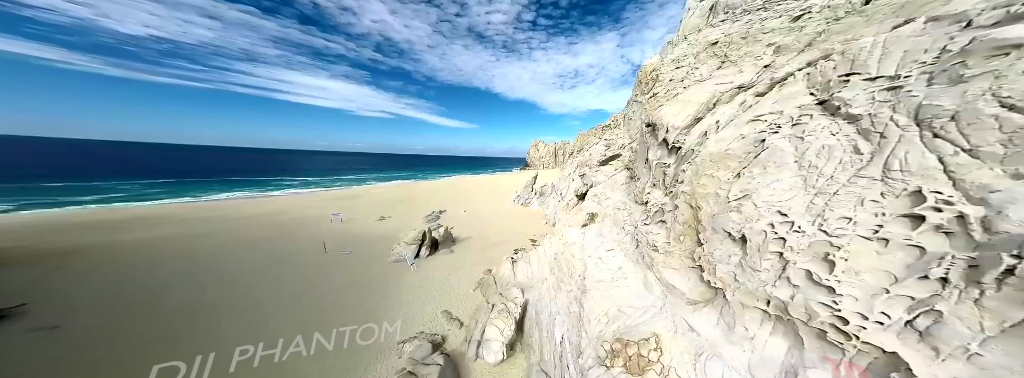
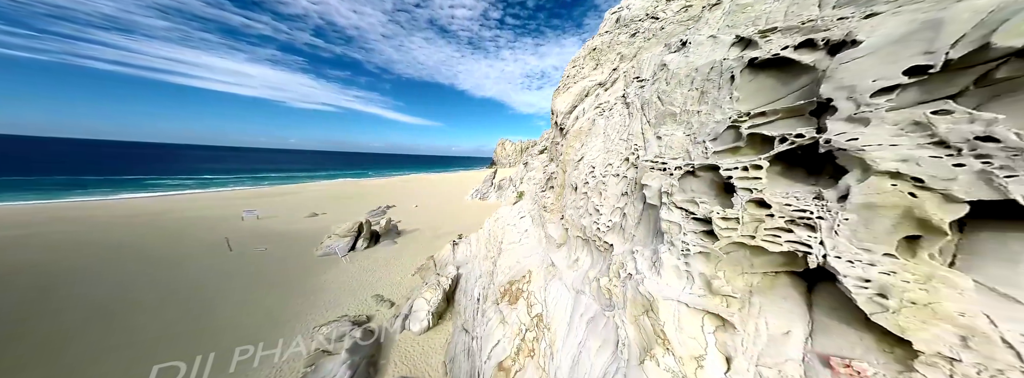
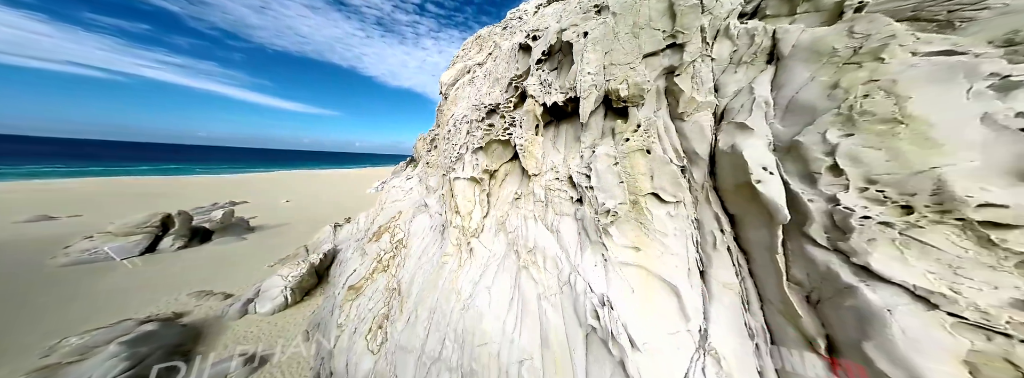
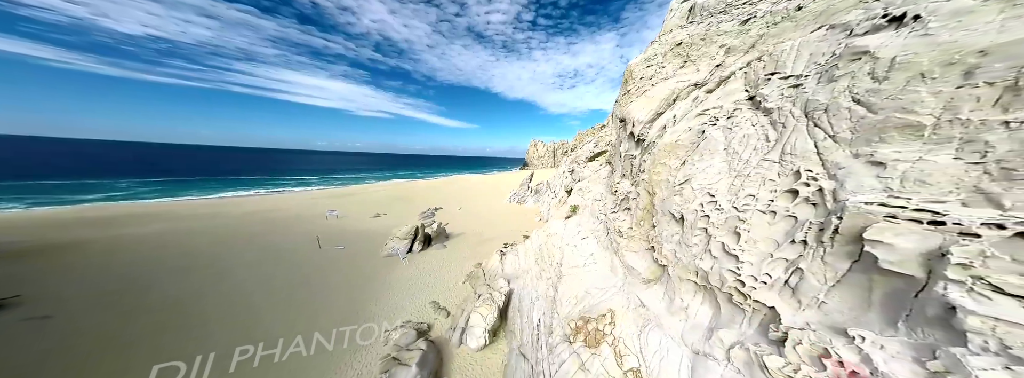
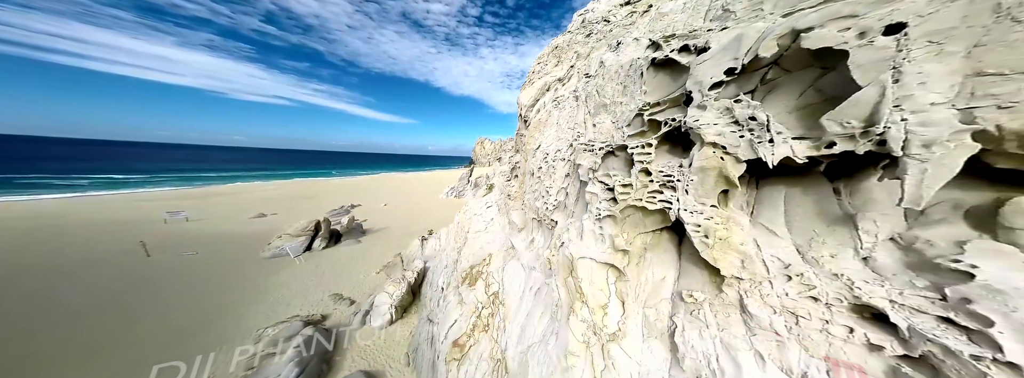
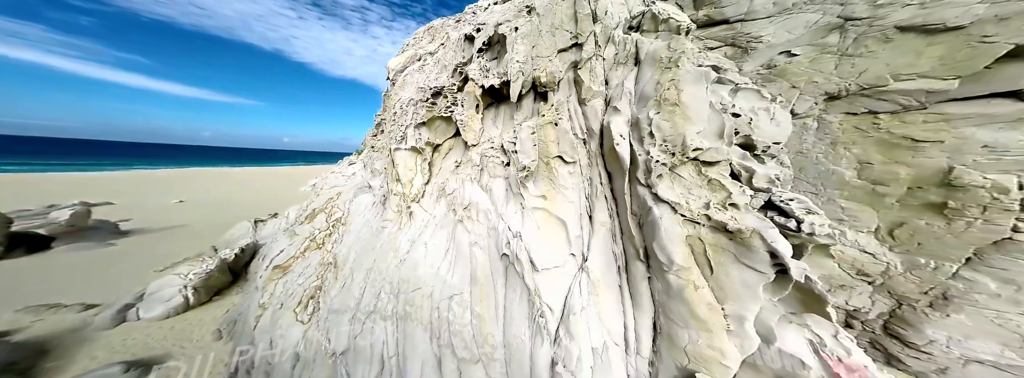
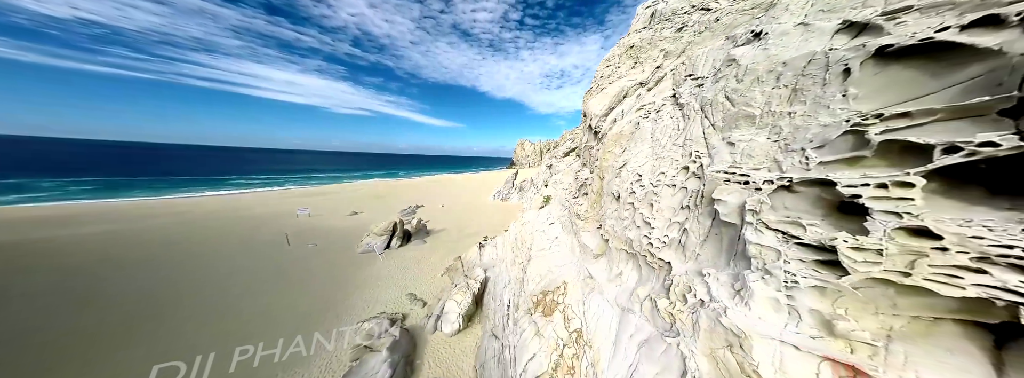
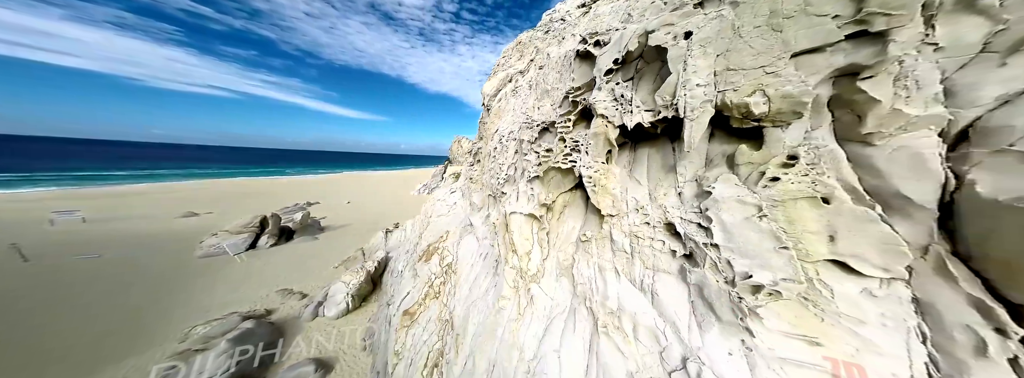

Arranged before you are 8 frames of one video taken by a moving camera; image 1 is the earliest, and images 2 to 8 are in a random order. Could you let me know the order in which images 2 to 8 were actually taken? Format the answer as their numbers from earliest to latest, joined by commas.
4, 7, 2, 5, 8, 3, 6
